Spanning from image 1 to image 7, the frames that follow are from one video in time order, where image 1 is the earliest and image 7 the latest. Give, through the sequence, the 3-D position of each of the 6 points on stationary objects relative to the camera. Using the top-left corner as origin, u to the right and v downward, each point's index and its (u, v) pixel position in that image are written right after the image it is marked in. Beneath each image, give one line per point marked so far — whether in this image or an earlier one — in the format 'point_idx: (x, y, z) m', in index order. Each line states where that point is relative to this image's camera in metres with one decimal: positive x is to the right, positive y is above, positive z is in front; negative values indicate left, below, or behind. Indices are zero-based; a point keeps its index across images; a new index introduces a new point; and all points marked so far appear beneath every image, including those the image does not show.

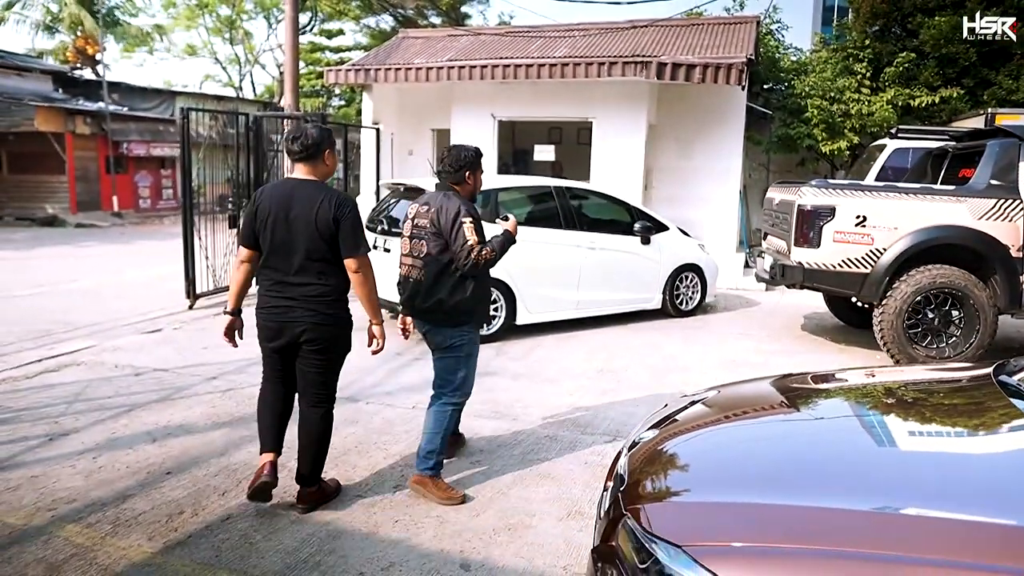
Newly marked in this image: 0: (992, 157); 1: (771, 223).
0: (+3.9, +1.1, +6.2) m
1: (+2.5, +0.6, +7.3) m
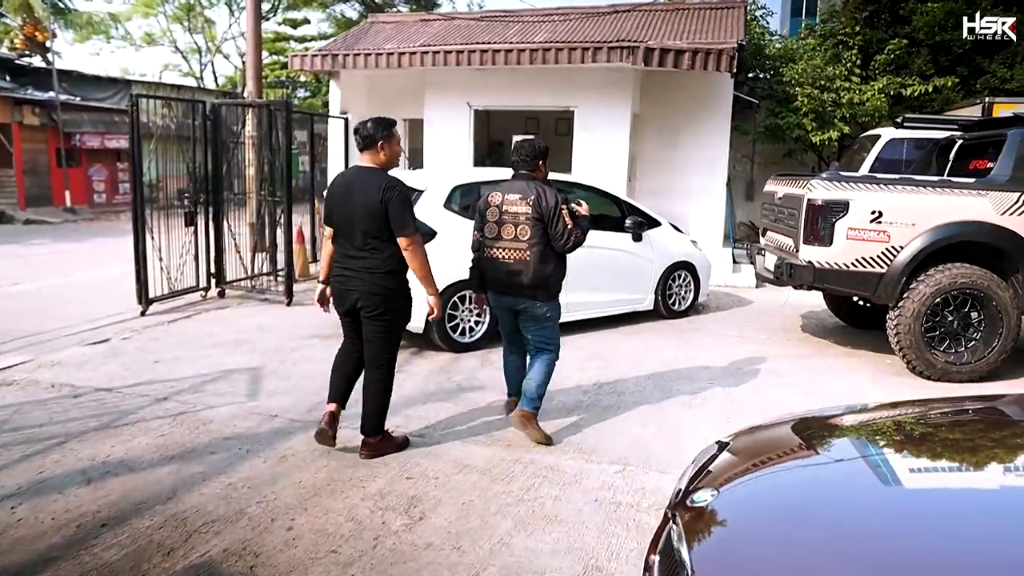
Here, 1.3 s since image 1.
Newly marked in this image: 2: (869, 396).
0: (+3.8, +1.1, +5.8) m
1: (+2.3, +0.6, +6.8) m
2: (+2.6, -0.8, +5.5) m
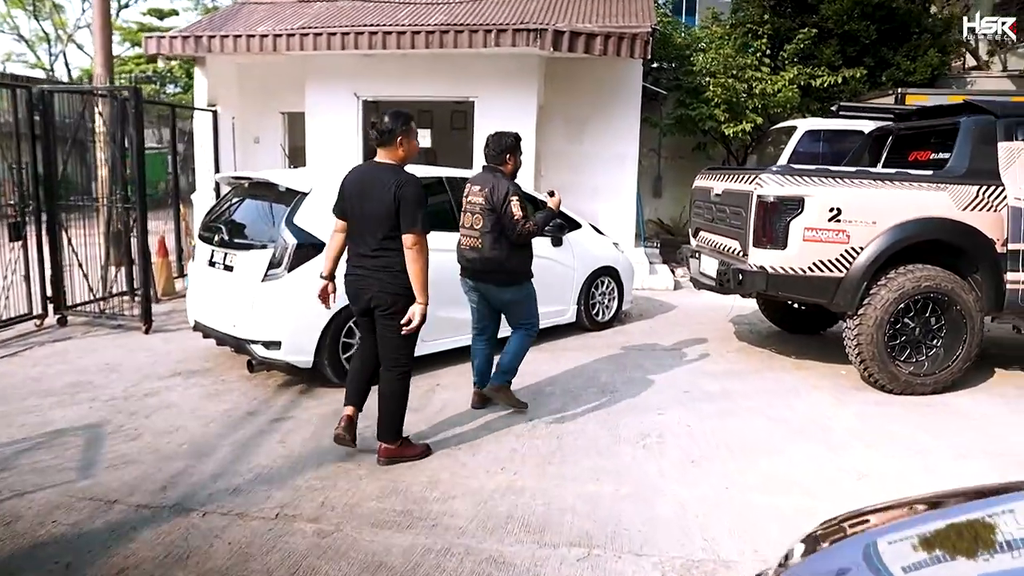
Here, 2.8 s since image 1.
0: (+3.2, +1.1, +5.3) m
1: (+1.6, +0.6, +6.1) m
2: (+2.1, -0.8, +4.8) m
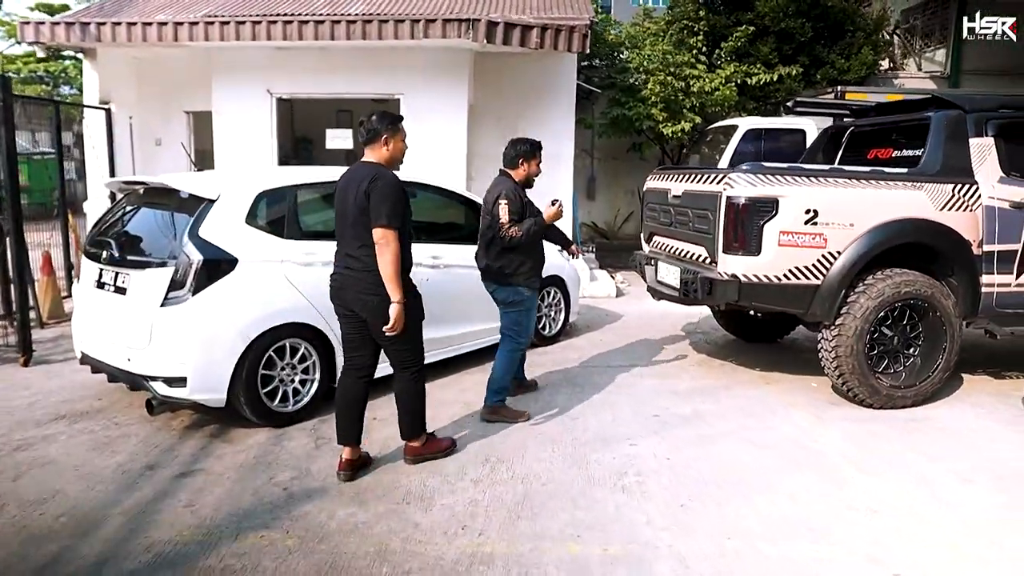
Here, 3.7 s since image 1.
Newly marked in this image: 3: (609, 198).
0: (+2.8, +1.0, +5.0) m
1: (+1.1, +0.5, +5.6) m
2: (+1.8, -0.9, +4.4) m
3: (+1.5, +1.4, +11.6) m
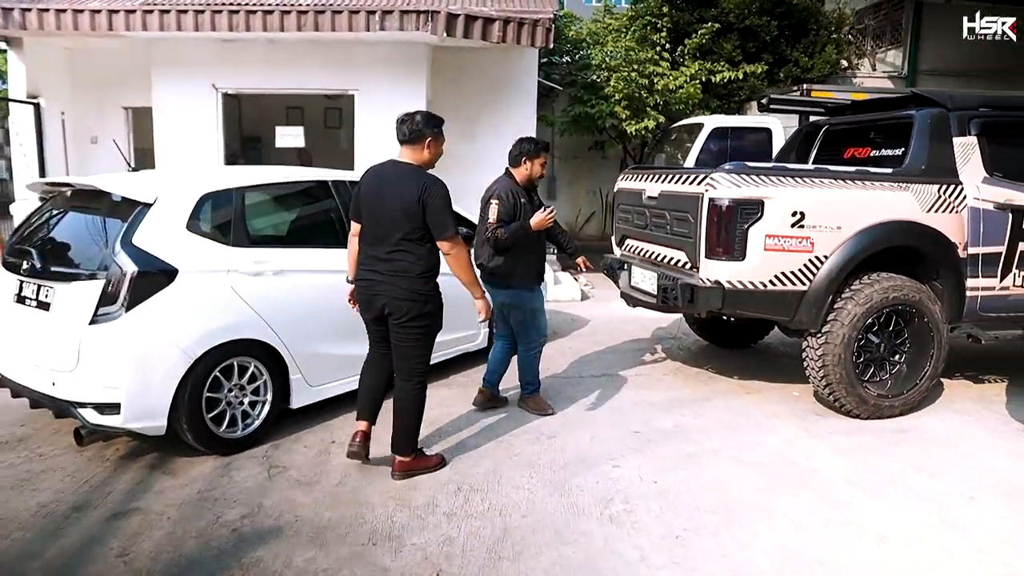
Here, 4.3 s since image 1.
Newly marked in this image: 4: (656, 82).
0: (+2.6, +1.0, +4.8) m
1: (+0.9, +0.4, +5.3) m
2: (+1.6, -0.9, +4.2) m
3: (+0.9, +1.3, +11.3) m
4: (+1.8, +2.6, +9.6) m
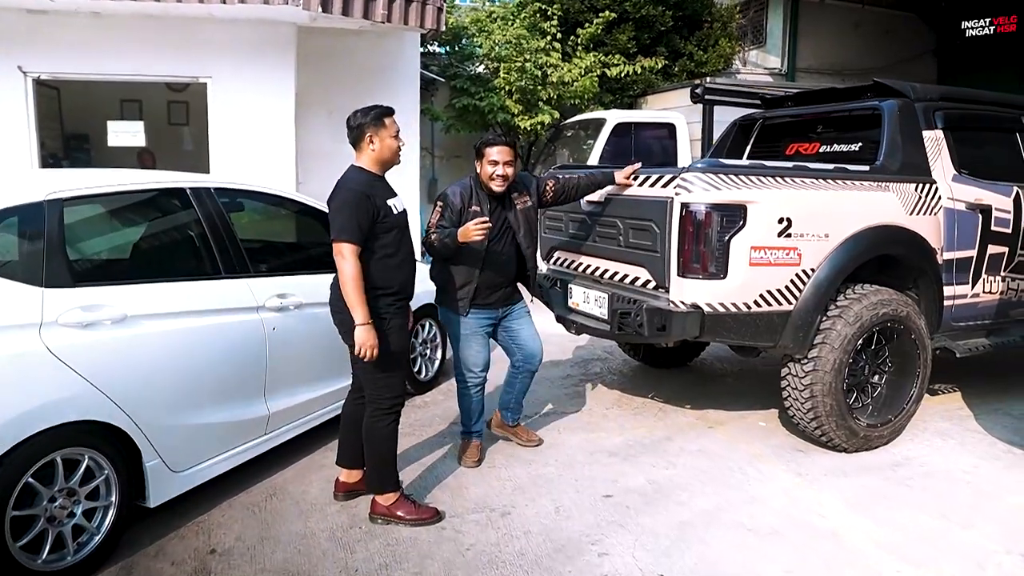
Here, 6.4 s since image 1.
0: (+2.1, +0.9, +4.3) m
1: (+0.4, +0.3, +4.5) m
2: (+1.4, -1.0, +3.5) m
3: (-0.7, +1.2, +10.4) m
4: (+0.4, +2.5, +8.9) m
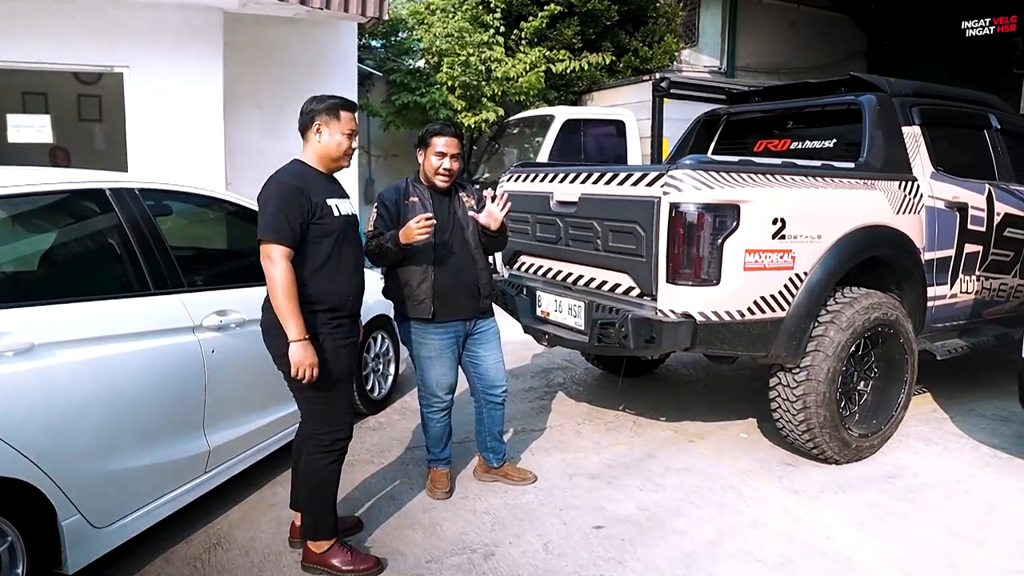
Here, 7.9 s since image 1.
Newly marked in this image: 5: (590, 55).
0: (+1.9, +0.9, +4.1) m
1: (+0.2, +0.3, +4.1) m
2: (+1.3, -1.0, +3.2) m
3: (-1.5, +1.1, +9.9) m
4: (-0.2, +2.5, +8.5) m
5: (+0.9, +2.8, +9.1) m
